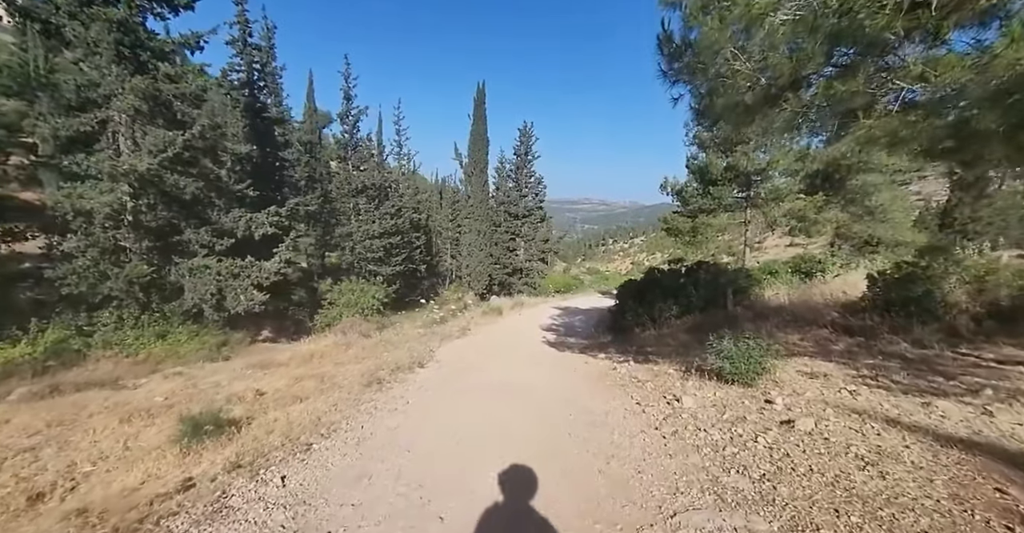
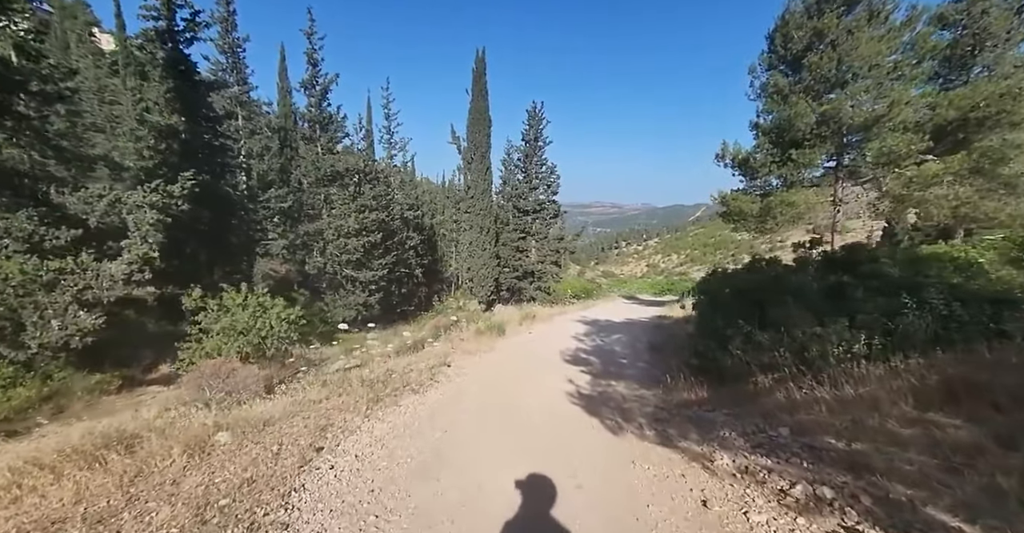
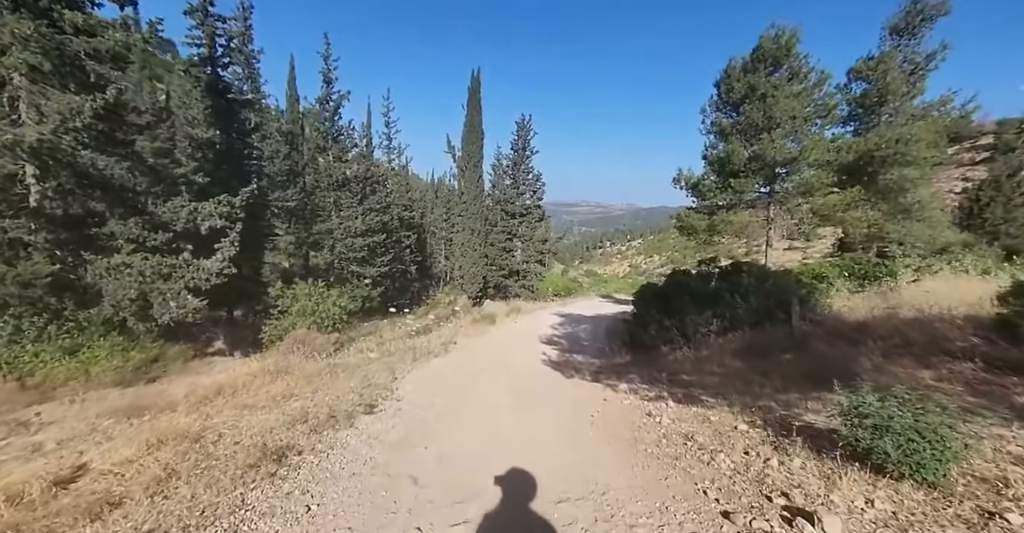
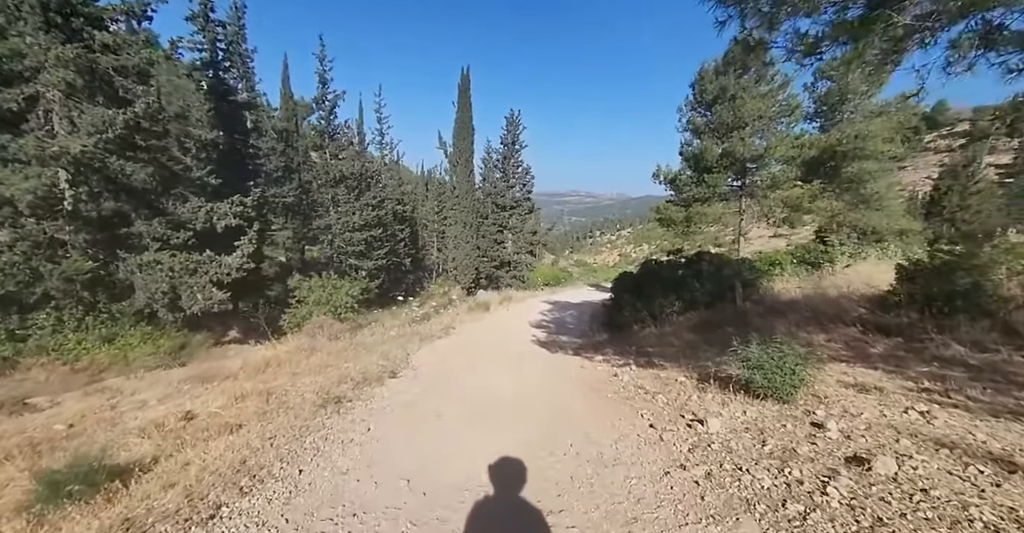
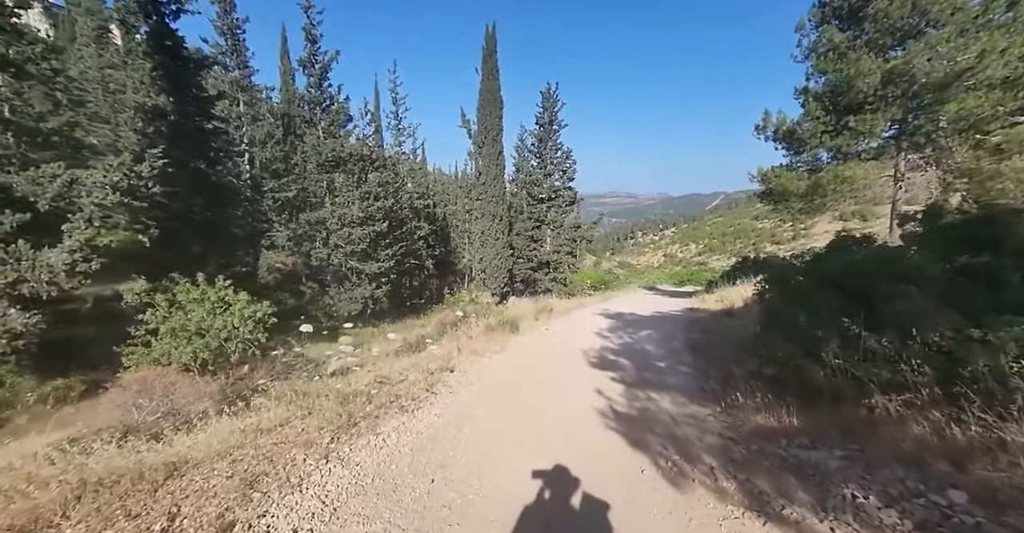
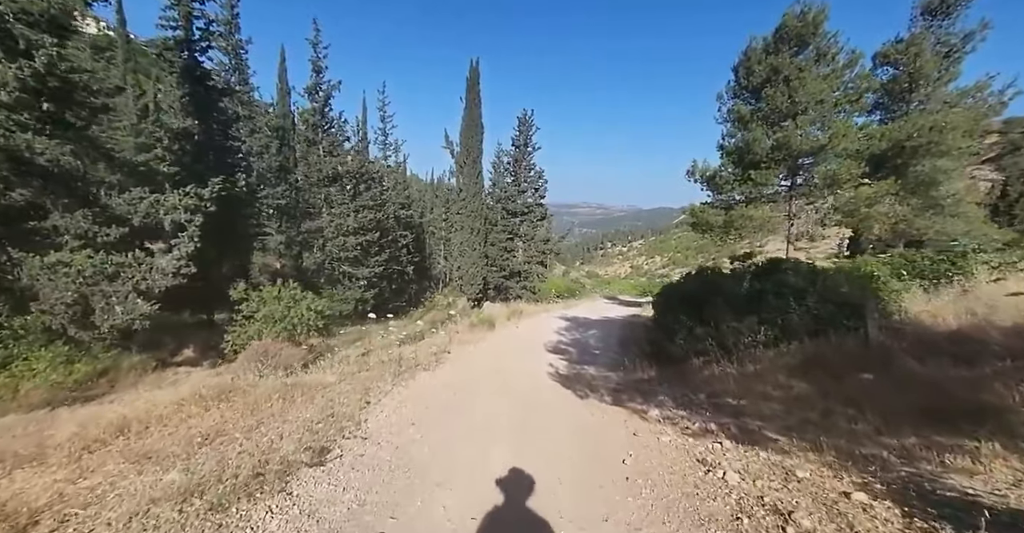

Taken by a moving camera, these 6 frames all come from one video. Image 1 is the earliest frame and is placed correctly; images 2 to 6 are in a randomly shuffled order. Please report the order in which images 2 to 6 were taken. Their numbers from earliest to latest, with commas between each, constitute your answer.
4, 3, 6, 2, 5
